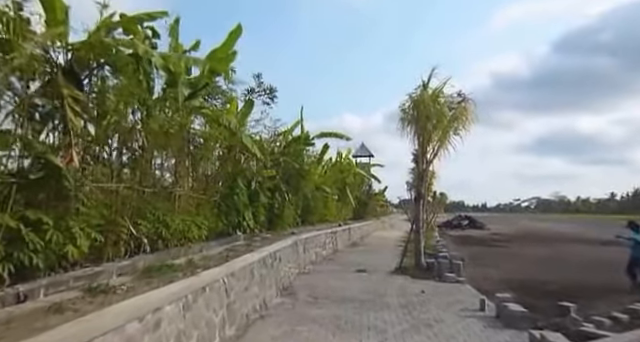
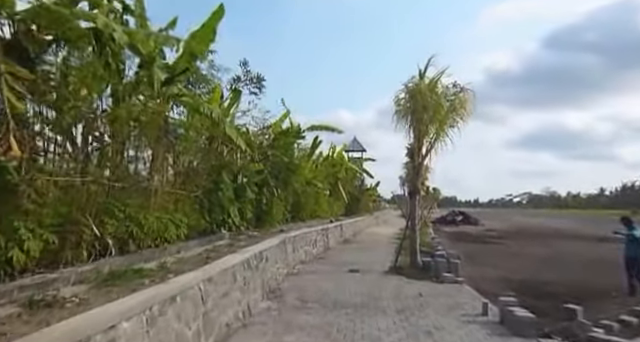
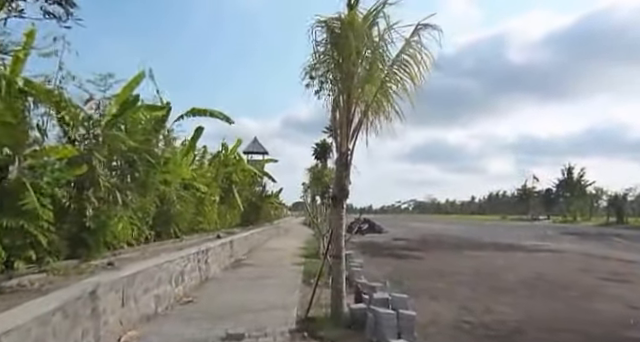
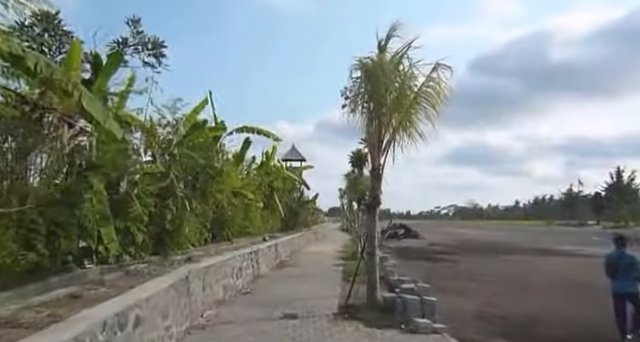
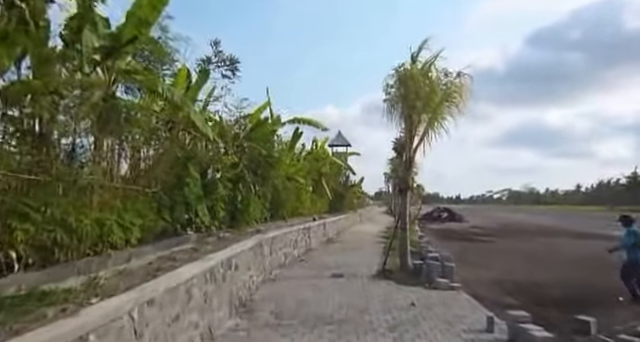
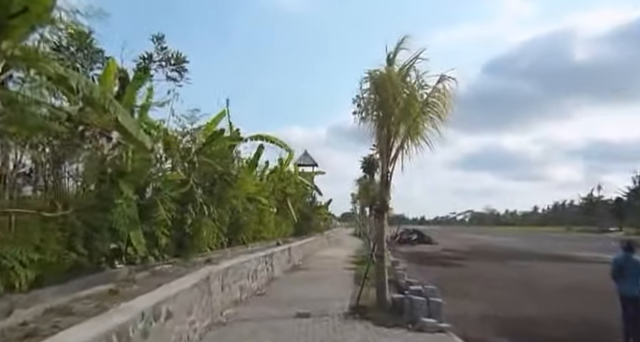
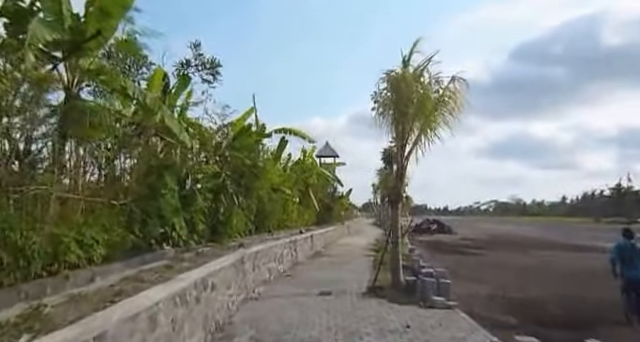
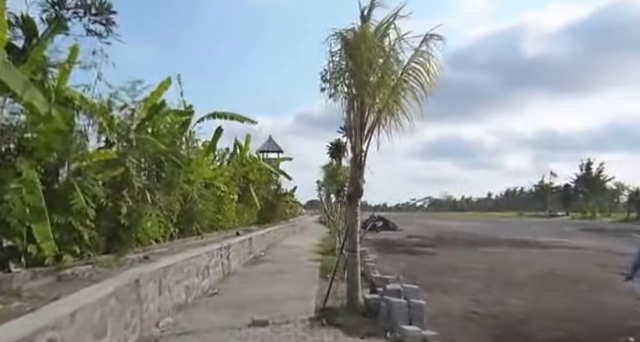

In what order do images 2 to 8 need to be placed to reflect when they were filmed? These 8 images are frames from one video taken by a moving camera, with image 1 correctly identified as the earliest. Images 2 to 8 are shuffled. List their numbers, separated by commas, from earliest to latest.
2, 5, 7, 6, 4, 8, 3
